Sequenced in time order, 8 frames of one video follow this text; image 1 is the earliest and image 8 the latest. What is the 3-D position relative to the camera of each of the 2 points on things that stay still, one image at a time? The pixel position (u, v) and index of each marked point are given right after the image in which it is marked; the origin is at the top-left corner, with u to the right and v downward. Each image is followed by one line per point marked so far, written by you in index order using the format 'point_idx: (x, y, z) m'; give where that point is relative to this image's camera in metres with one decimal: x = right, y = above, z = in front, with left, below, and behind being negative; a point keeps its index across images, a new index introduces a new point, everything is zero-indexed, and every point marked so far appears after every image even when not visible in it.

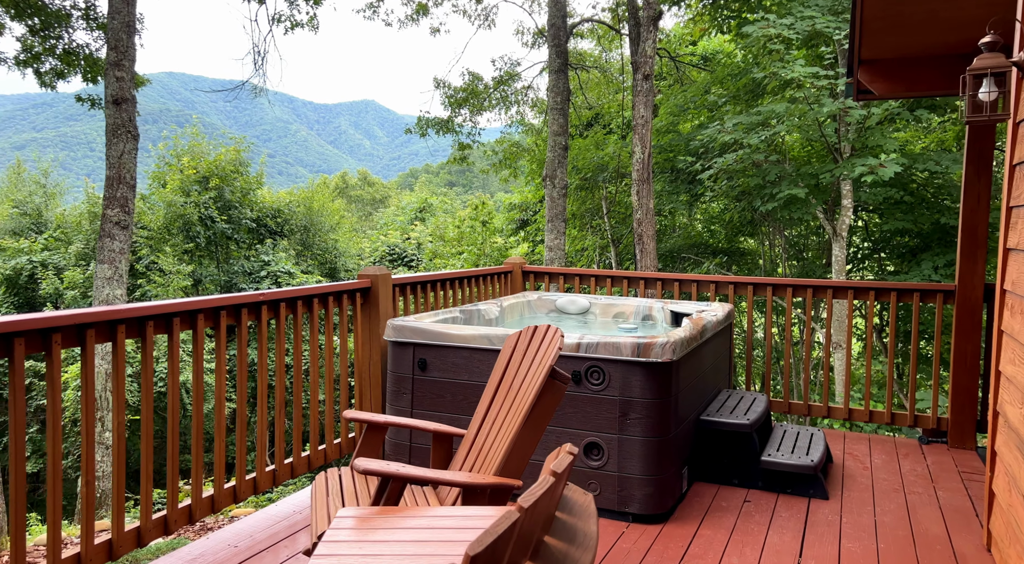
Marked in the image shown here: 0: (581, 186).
0: (+0.8, +1.2, +10.4) m
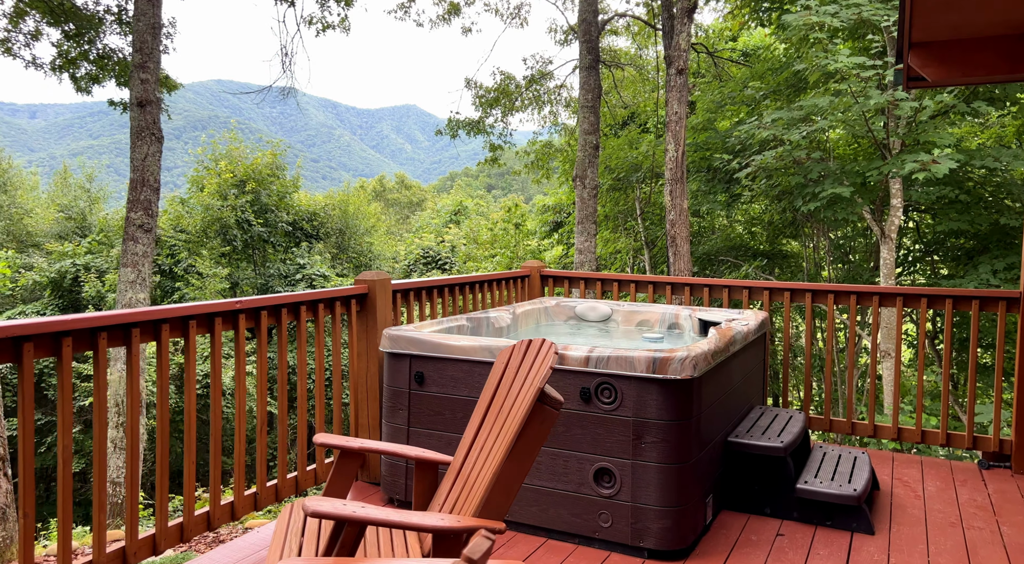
0: (+1.2, +1.1, +10.1) m
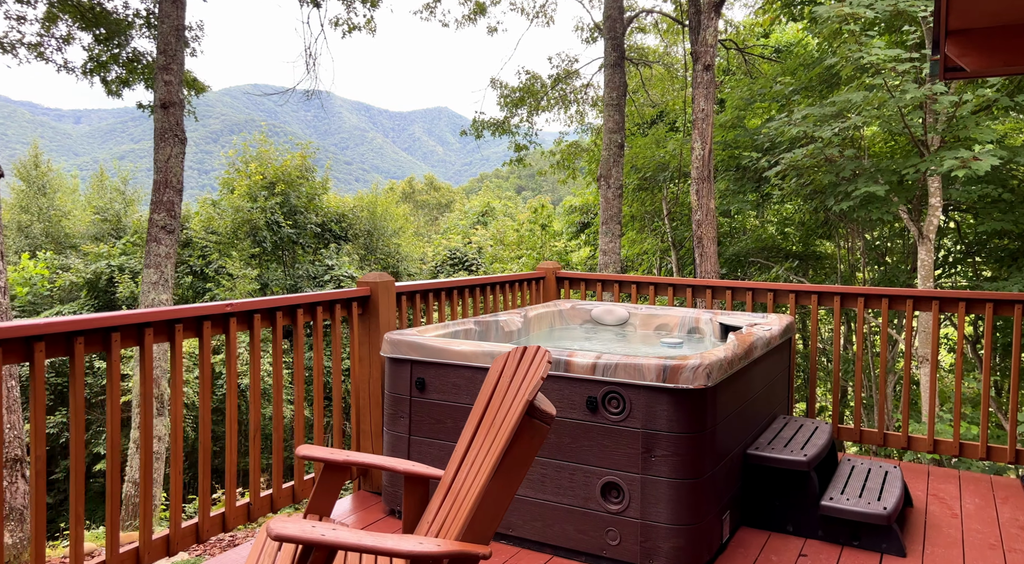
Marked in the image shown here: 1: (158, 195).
0: (+1.5, +1.1, +9.8) m
1: (-3.7, +0.9, +9.0) m
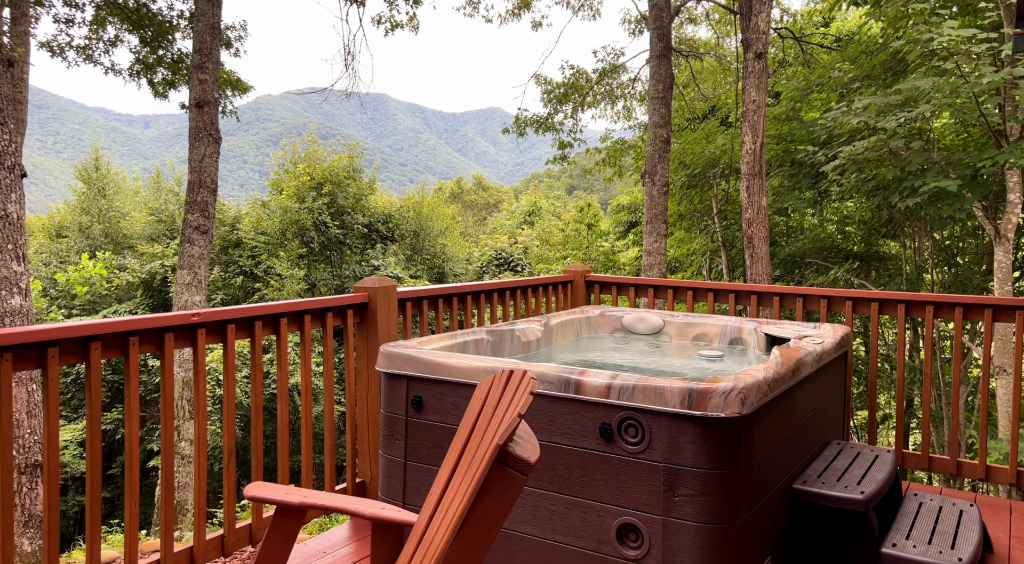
0: (+1.9, +1.1, +9.4) m
1: (-3.3, +0.9, +8.8) m
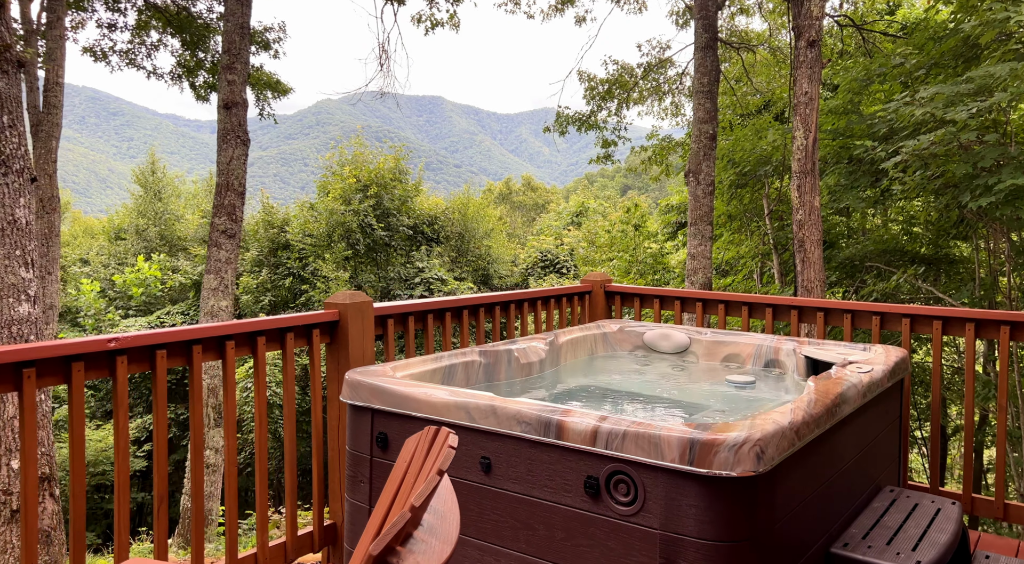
0: (+2.3, +1.0, +8.8) m
1: (-2.9, +0.8, +8.6) m
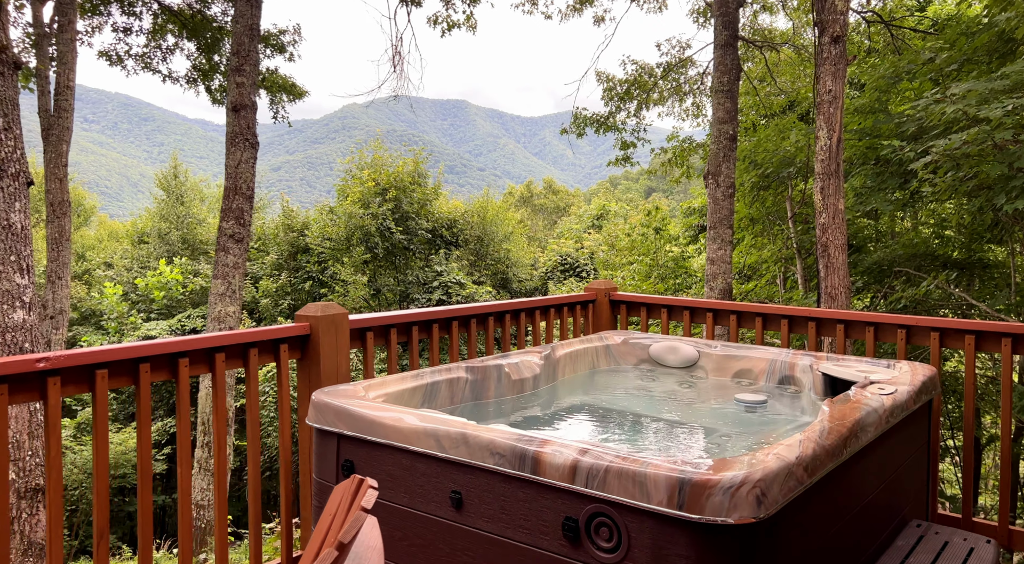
0: (+2.4, +1.0, +8.5) m
1: (-2.8, +0.8, +8.4) m
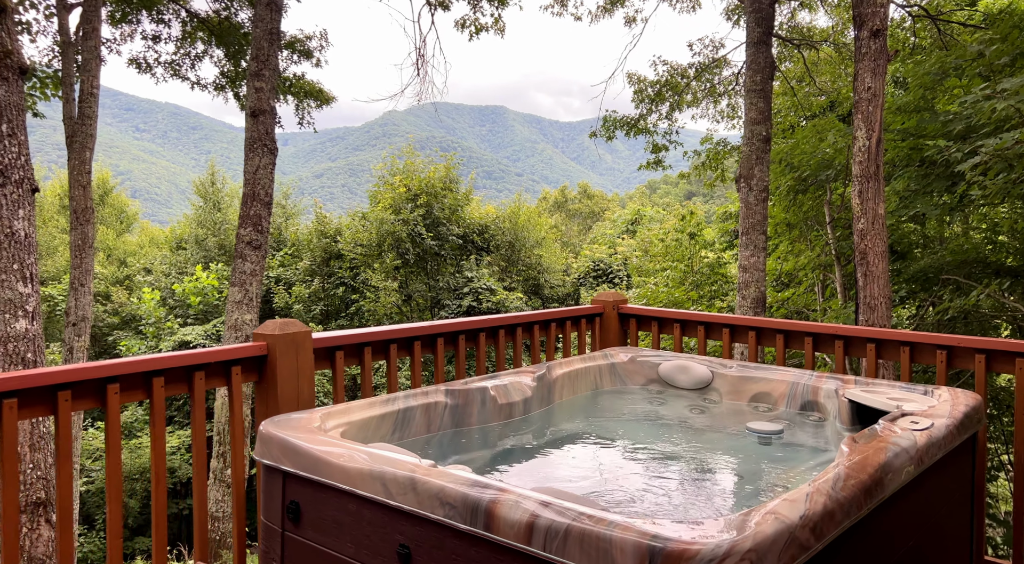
0: (+2.7, +0.9, +8.1) m
1: (-2.6, +0.7, +8.3) m
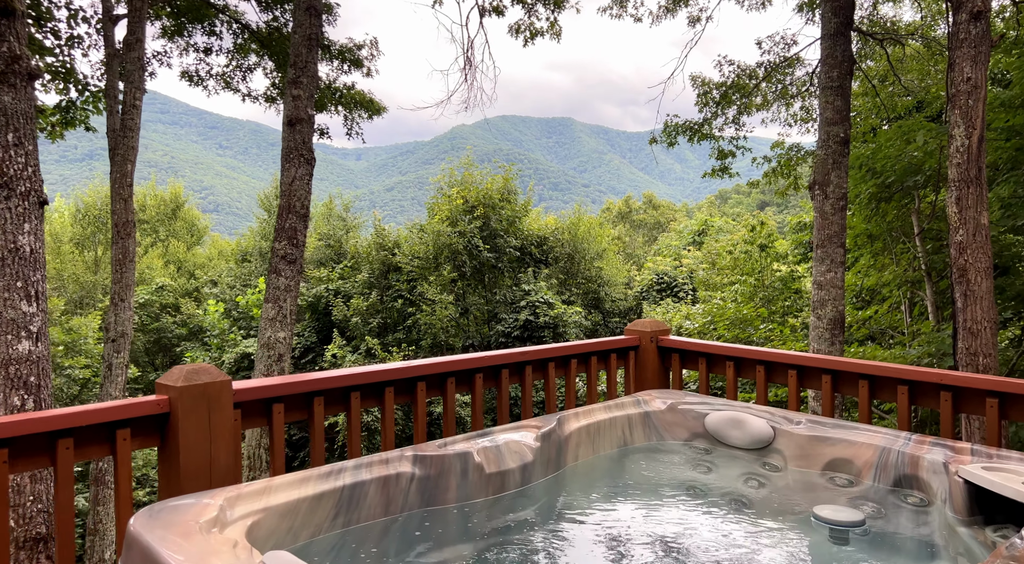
0: (+3.1, +0.7, +7.3) m
1: (-2.1, +0.6, +7.9) m
